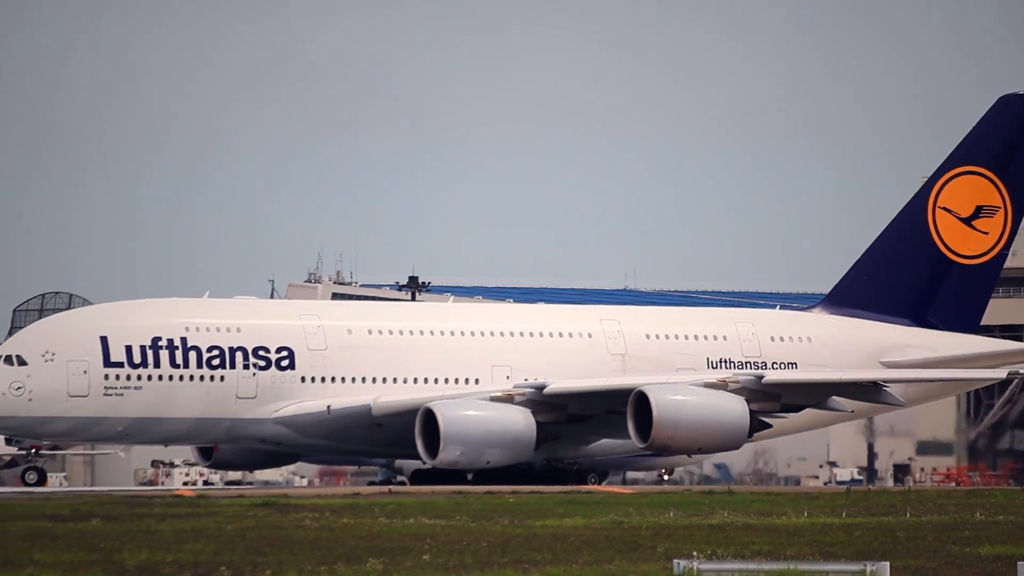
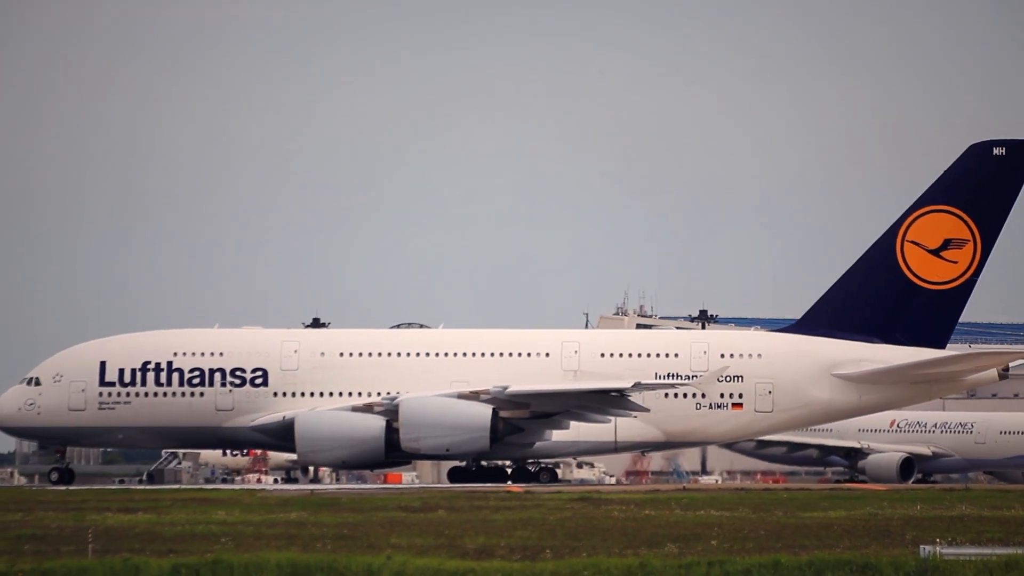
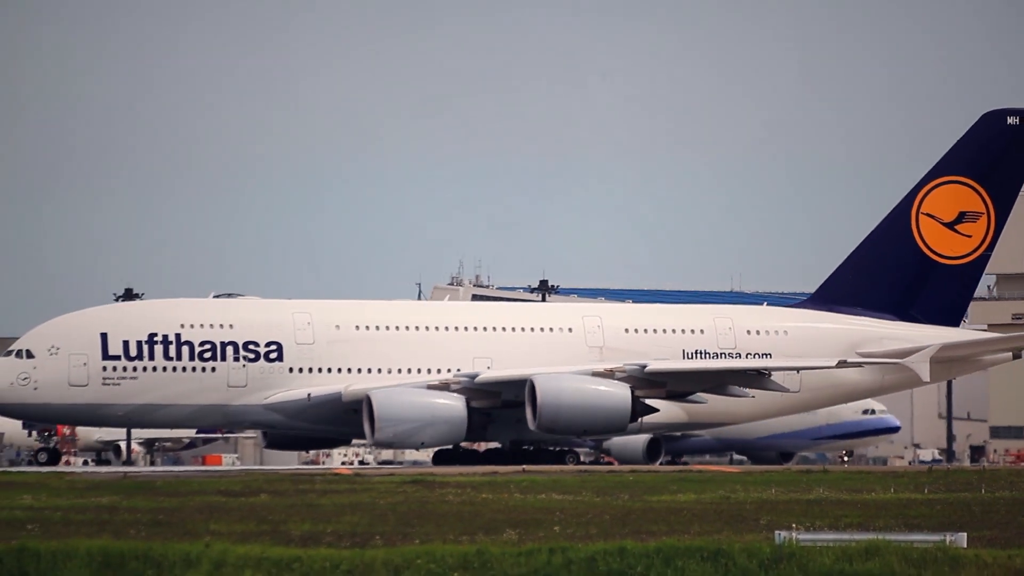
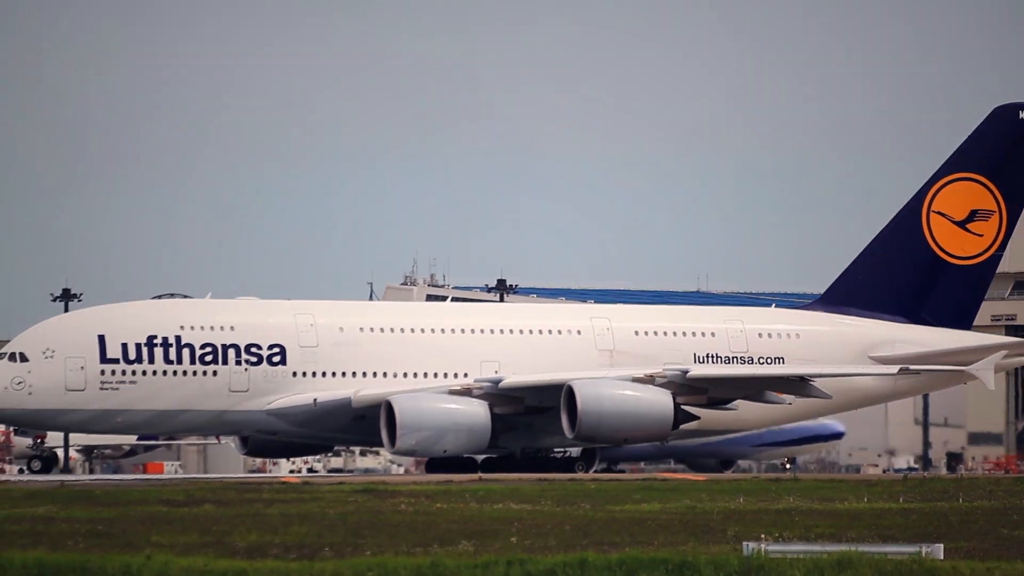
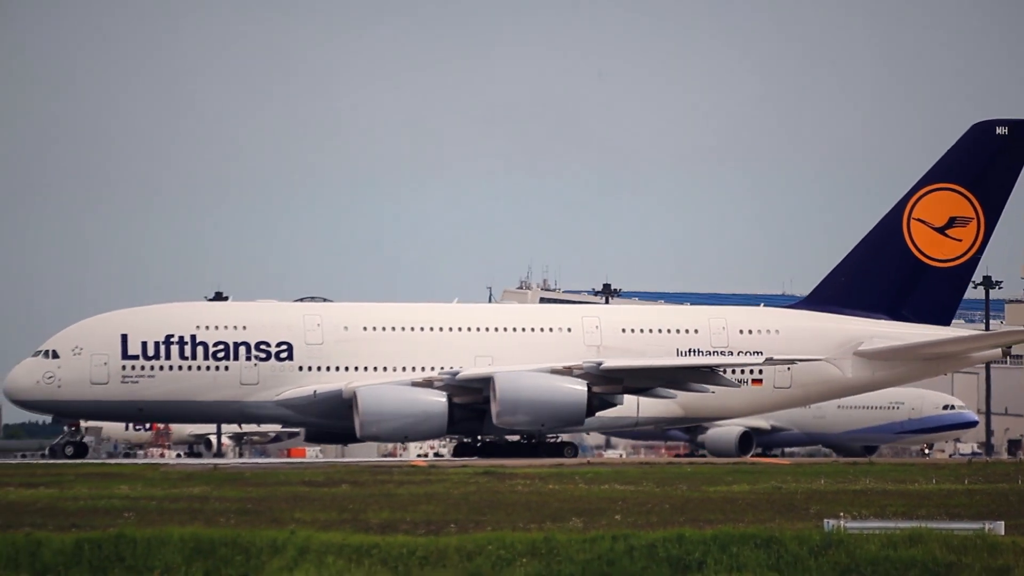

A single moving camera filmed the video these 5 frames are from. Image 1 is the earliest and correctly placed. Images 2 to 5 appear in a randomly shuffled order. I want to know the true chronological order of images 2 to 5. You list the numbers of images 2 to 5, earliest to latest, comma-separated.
4, 3, 5, 2
